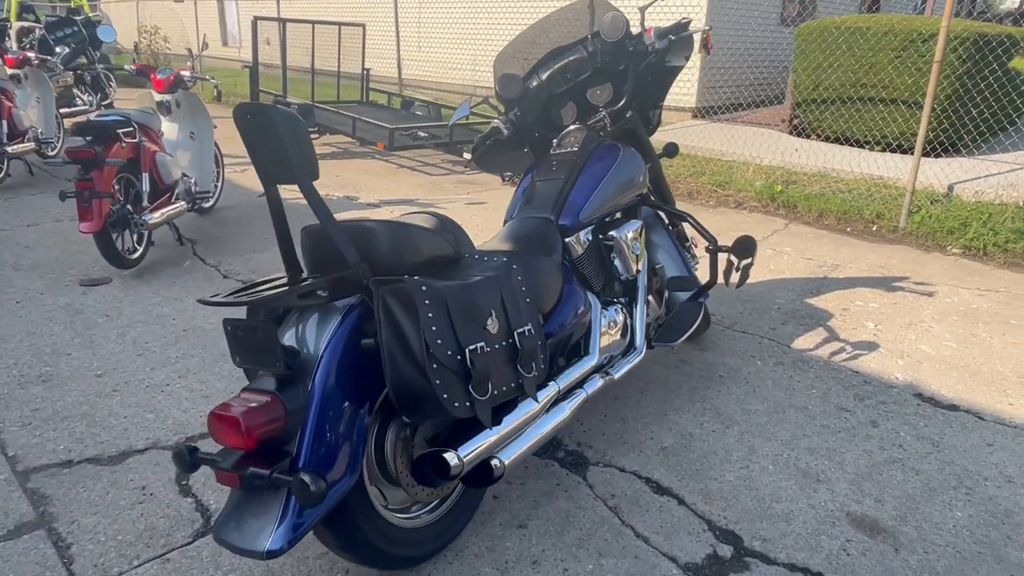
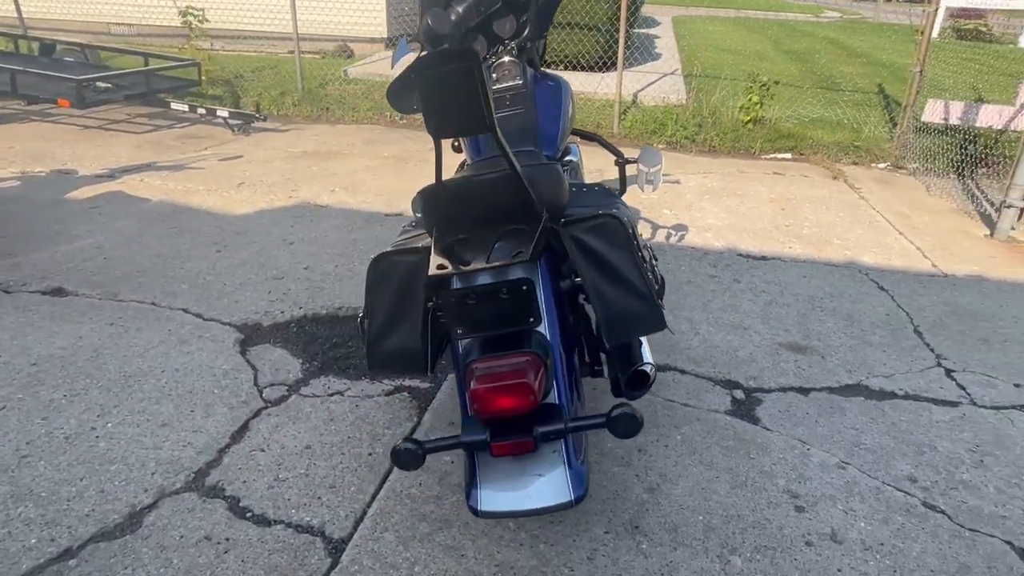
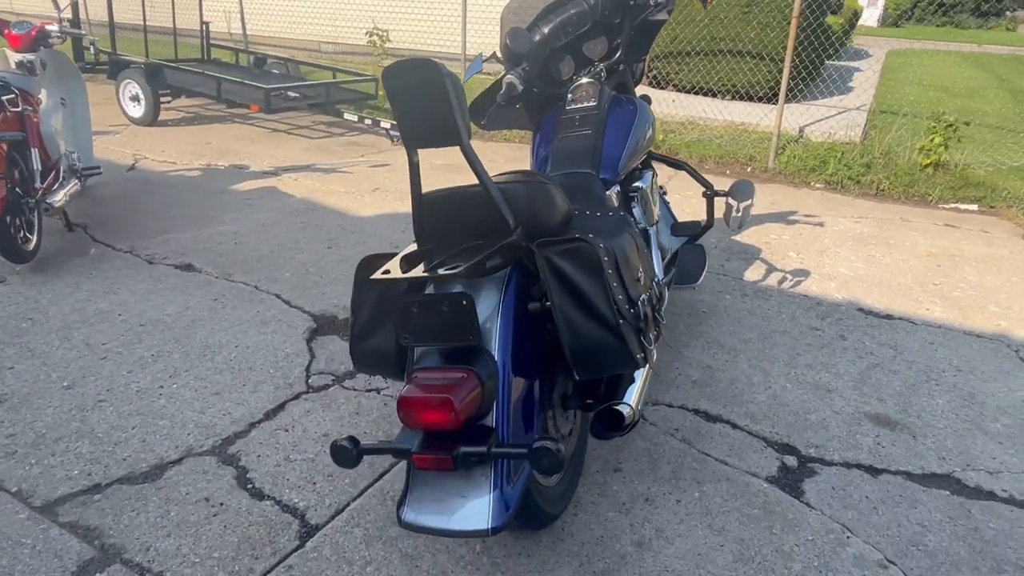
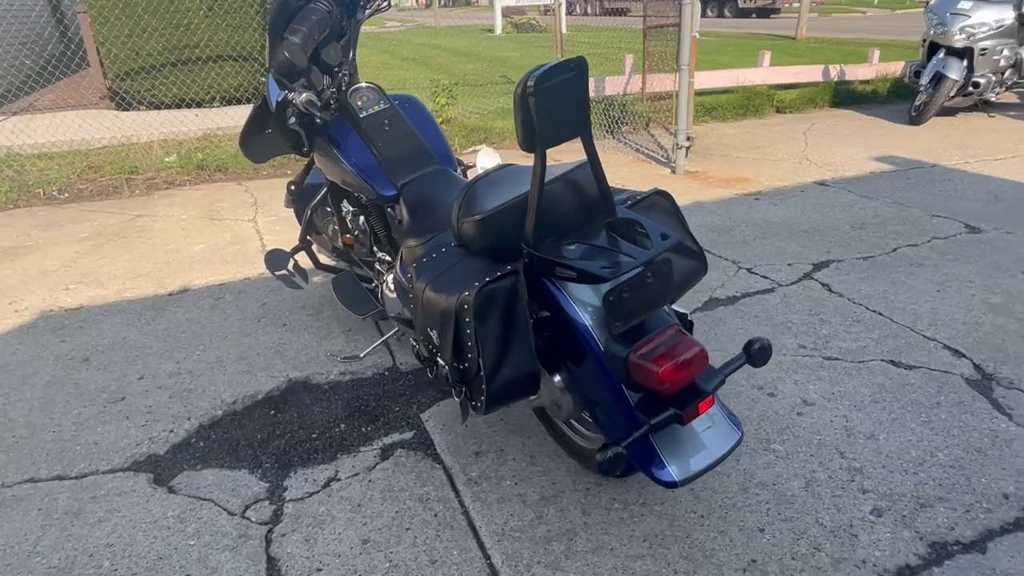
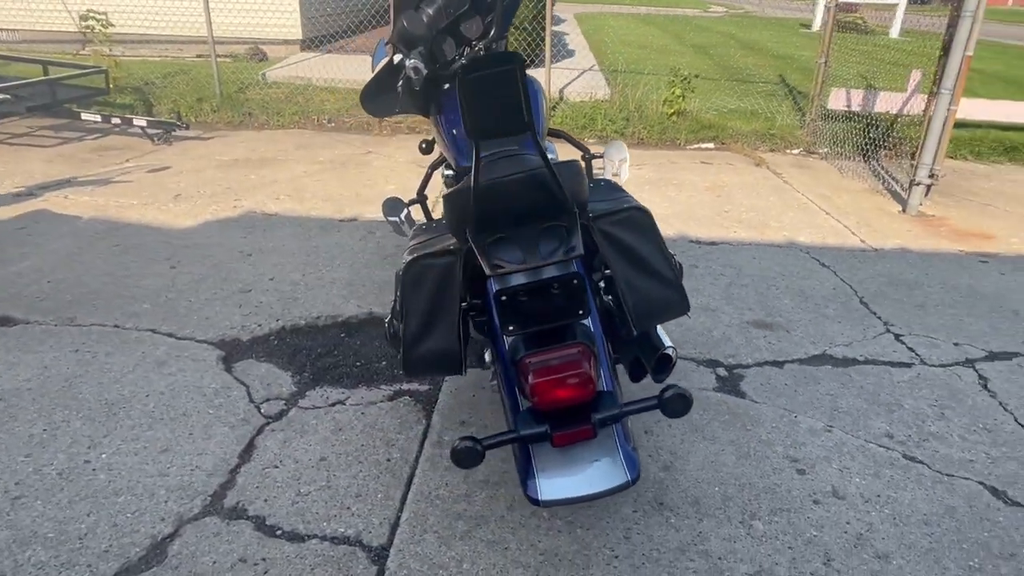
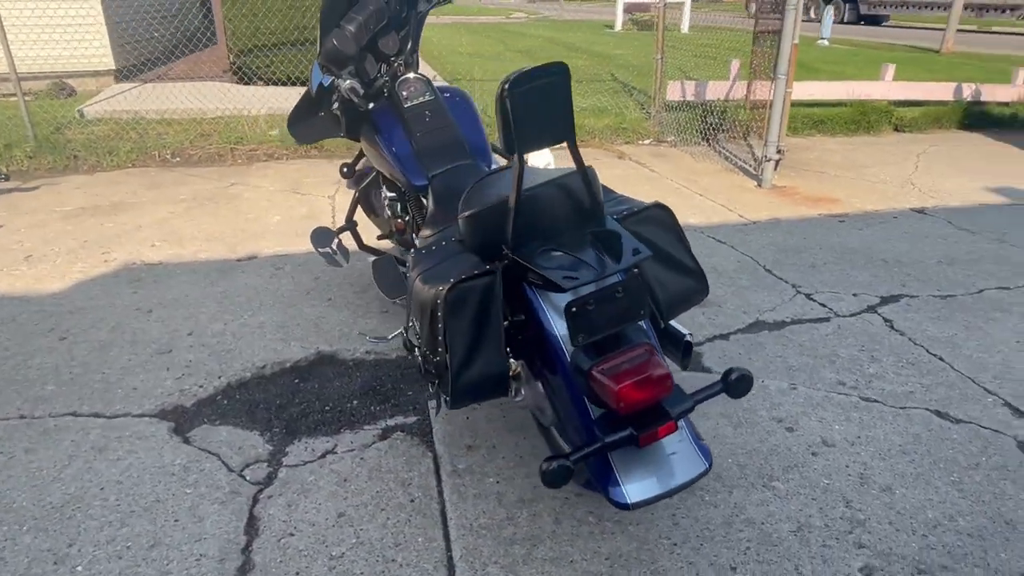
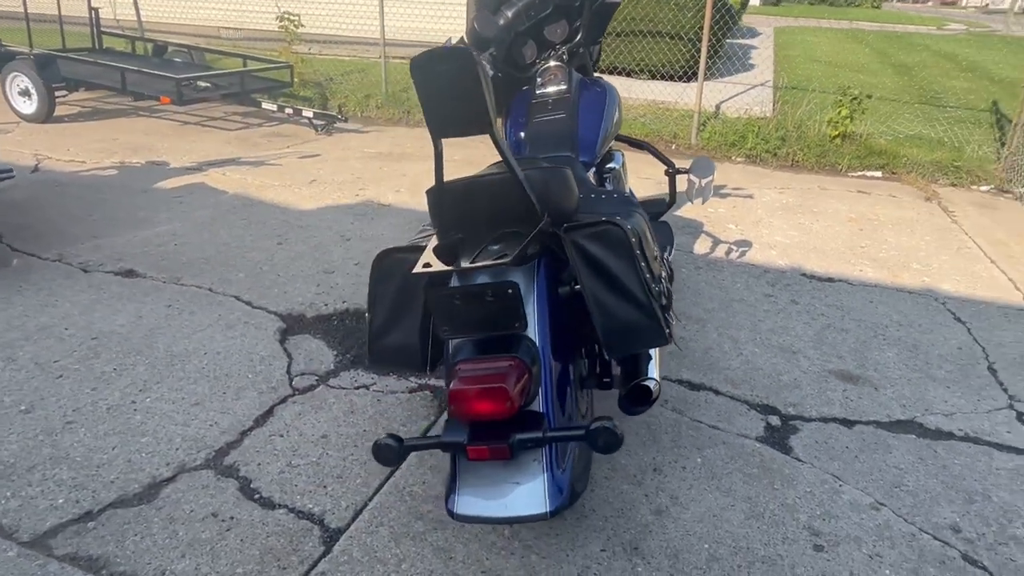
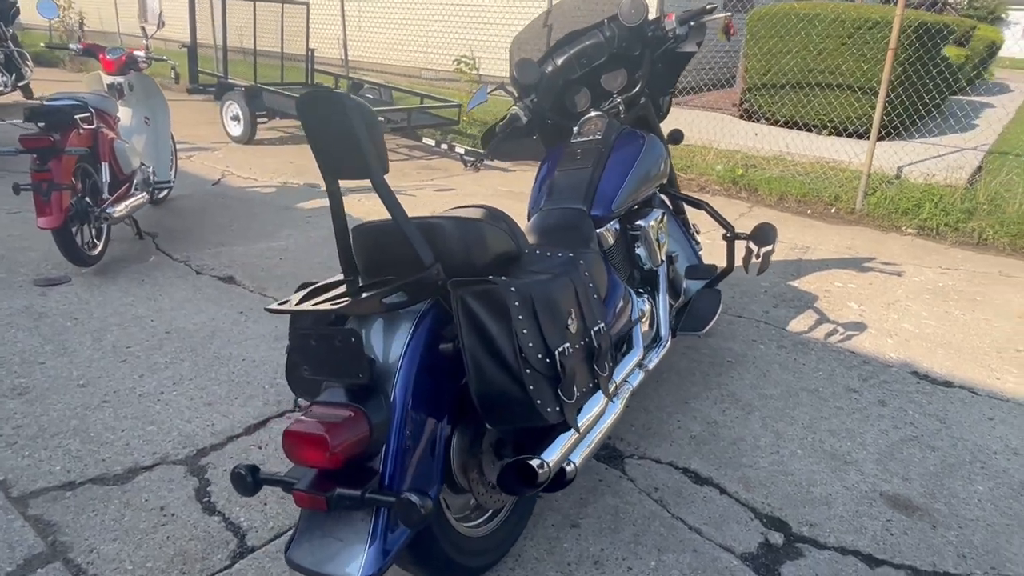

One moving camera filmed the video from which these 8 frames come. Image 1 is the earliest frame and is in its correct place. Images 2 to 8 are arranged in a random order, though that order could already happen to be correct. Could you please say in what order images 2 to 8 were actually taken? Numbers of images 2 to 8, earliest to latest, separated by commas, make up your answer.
8, 3, 7, 2, 5, 6, 4
